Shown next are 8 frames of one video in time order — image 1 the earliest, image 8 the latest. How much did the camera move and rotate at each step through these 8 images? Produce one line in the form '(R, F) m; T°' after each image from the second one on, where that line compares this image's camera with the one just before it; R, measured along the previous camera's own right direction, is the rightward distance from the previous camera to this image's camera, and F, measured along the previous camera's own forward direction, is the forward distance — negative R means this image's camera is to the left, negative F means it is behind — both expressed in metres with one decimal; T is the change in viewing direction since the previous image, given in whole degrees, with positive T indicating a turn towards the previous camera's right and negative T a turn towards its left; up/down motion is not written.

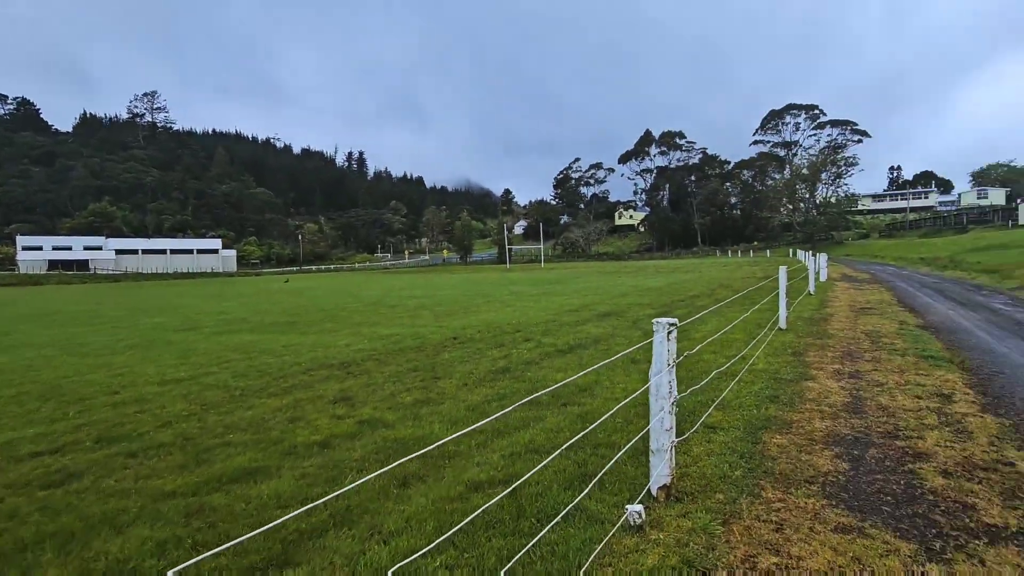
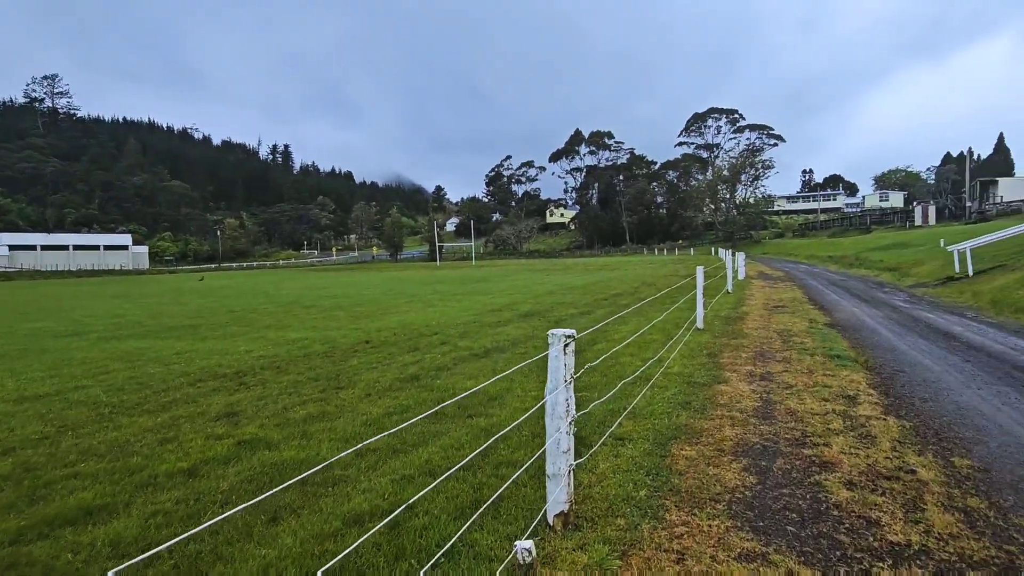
(+0.3, +0.4) m; +6°
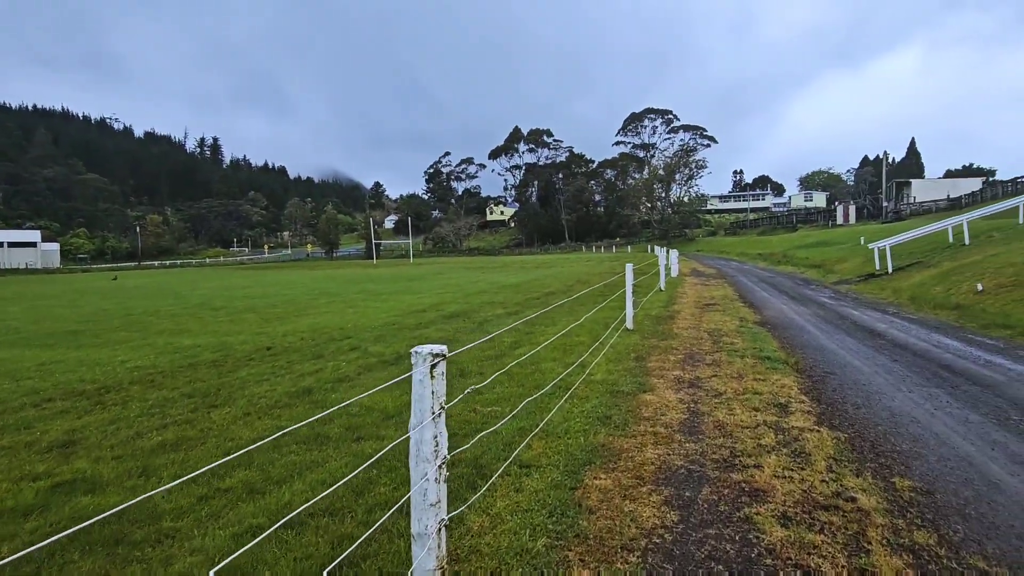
(+0.4, +0.7) m; +5°
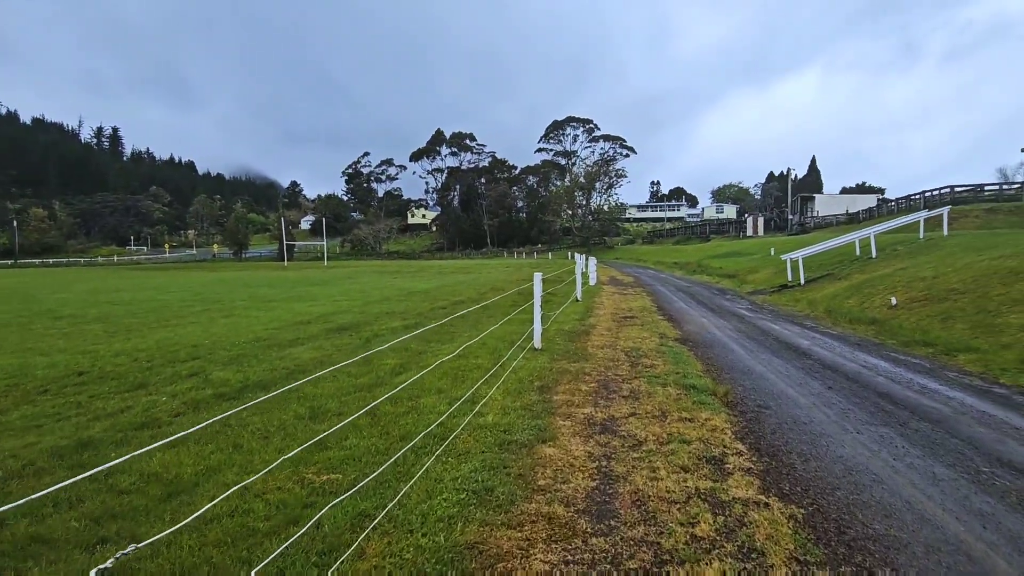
(+0.4, +1.4) m; +7°
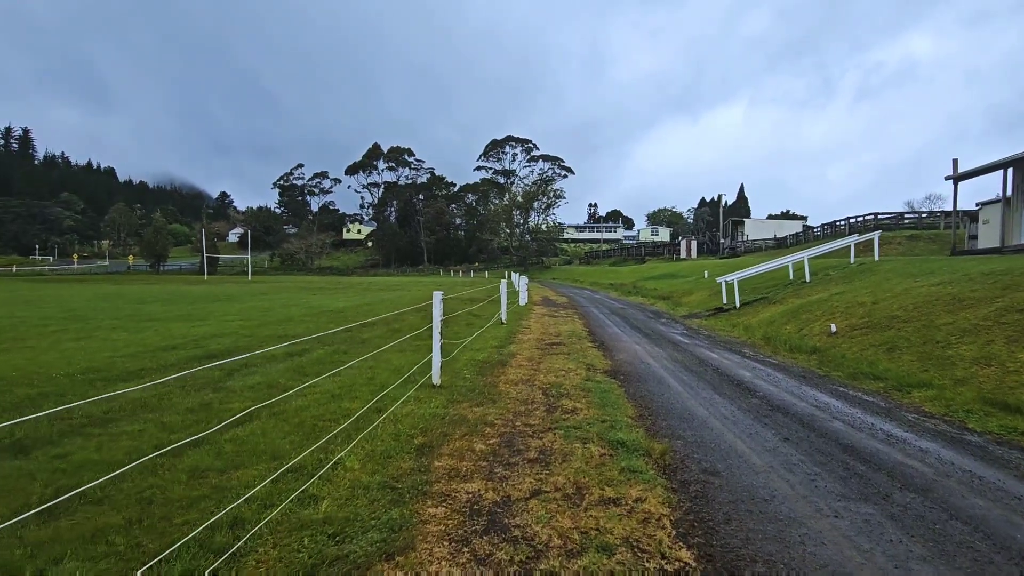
(+0.5, +1.5) m; +6°
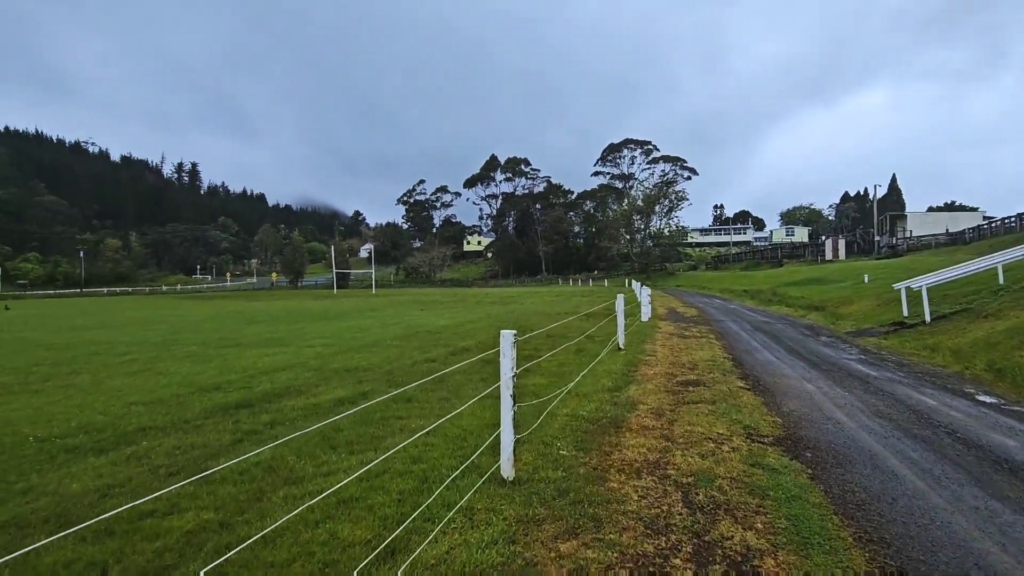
(0.0, +2.6) m; -11°
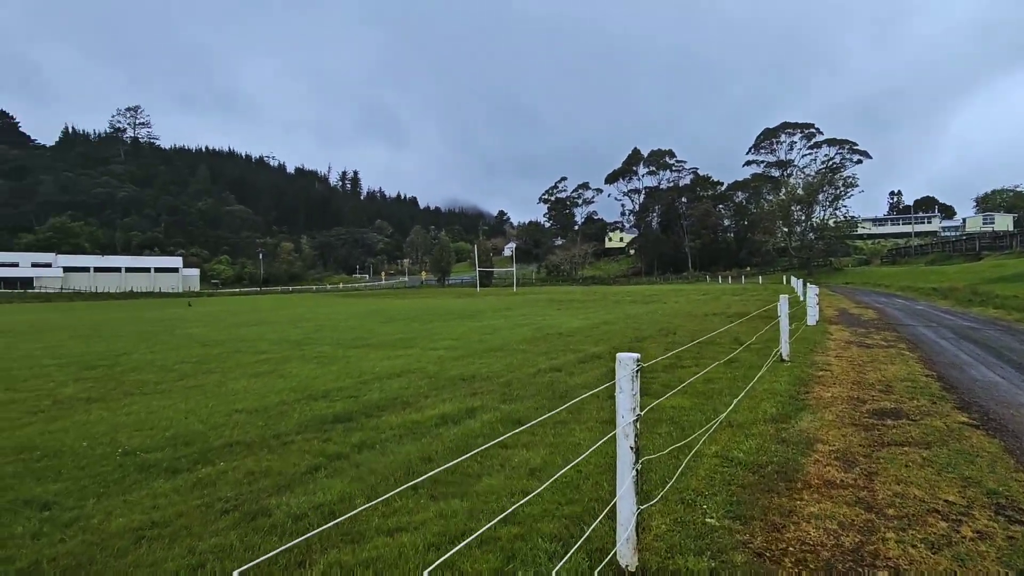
(+0.1, +1.3) m; -13°
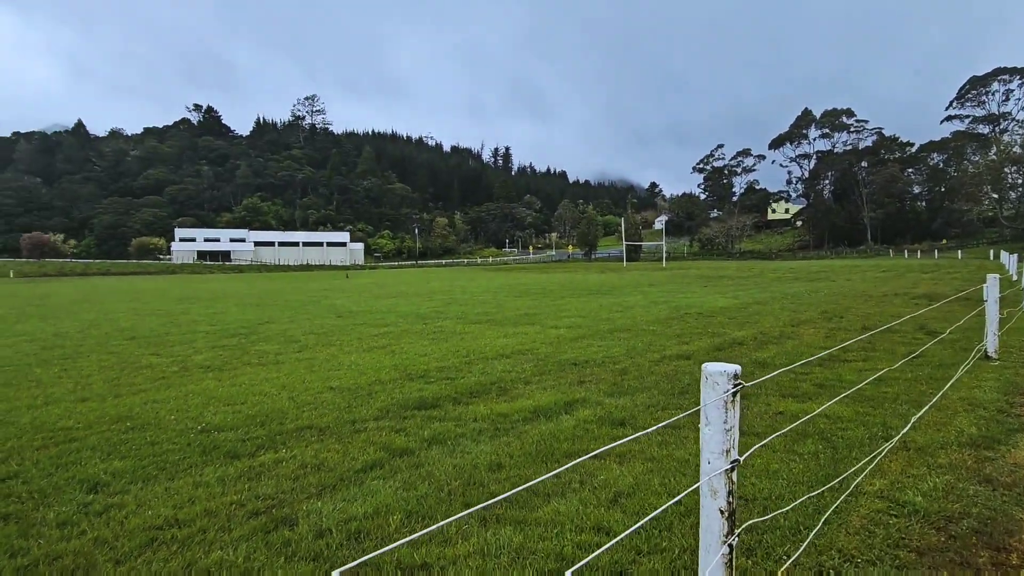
(+0.4, +1.0) m; -14°
